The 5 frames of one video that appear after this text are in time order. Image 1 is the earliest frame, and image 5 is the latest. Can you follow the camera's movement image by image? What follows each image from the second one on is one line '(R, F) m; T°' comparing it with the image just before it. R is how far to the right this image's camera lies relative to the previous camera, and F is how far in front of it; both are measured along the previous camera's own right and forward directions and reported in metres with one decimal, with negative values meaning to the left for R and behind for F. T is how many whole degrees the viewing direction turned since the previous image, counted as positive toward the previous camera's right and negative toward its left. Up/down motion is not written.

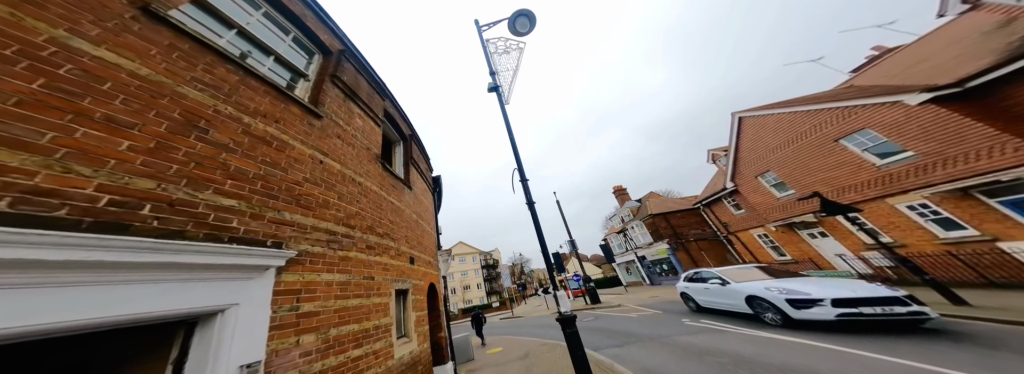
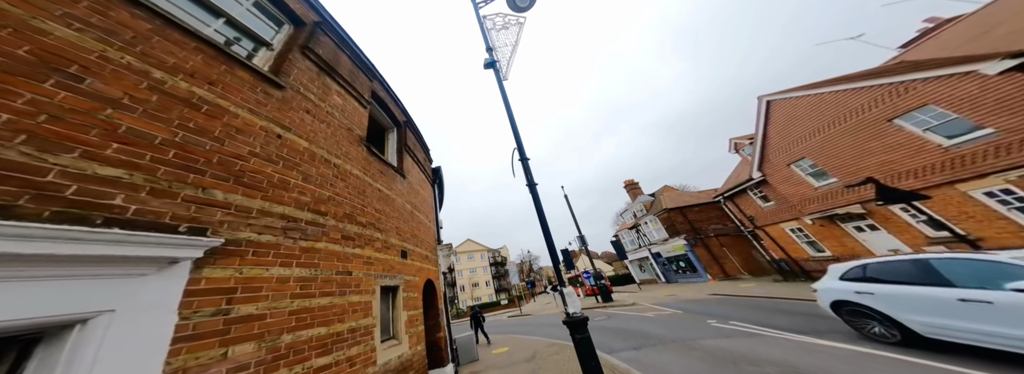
(+0.2, +0.6) m; -3°
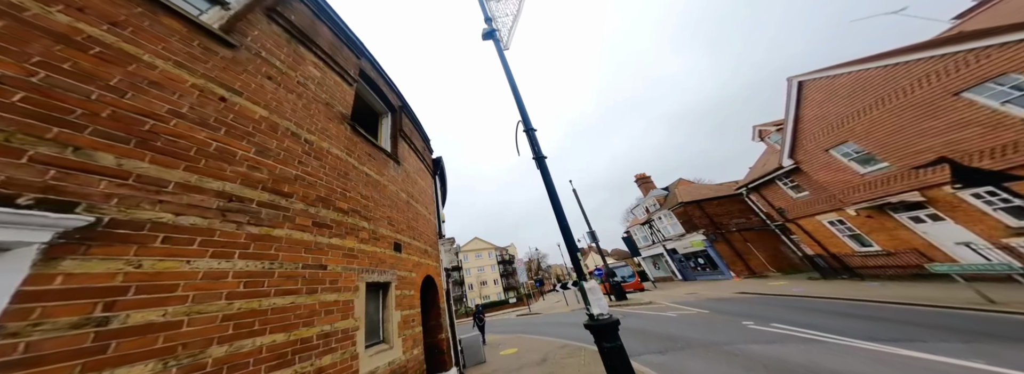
(+0.1, +0.6) m; -2°
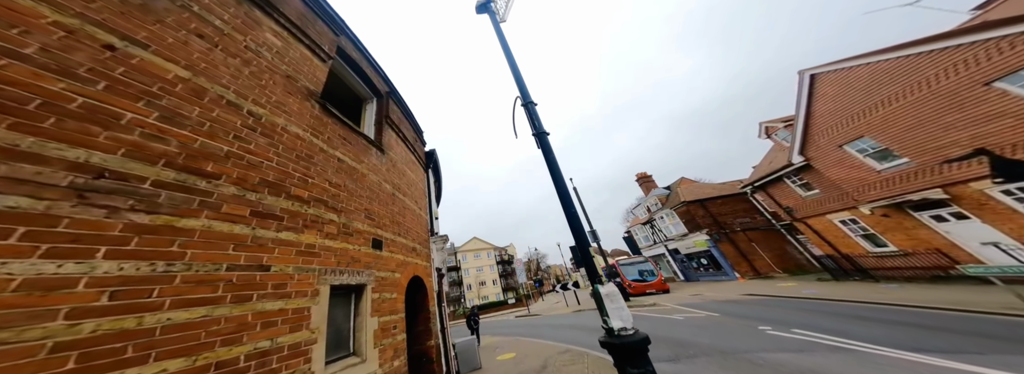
(+0.1, +0.5) m; 0°
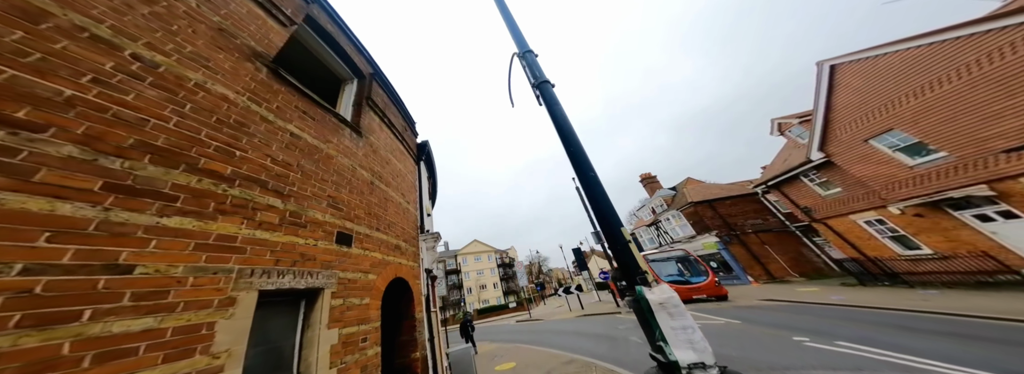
(+0.1, +0.6) m; -1°
